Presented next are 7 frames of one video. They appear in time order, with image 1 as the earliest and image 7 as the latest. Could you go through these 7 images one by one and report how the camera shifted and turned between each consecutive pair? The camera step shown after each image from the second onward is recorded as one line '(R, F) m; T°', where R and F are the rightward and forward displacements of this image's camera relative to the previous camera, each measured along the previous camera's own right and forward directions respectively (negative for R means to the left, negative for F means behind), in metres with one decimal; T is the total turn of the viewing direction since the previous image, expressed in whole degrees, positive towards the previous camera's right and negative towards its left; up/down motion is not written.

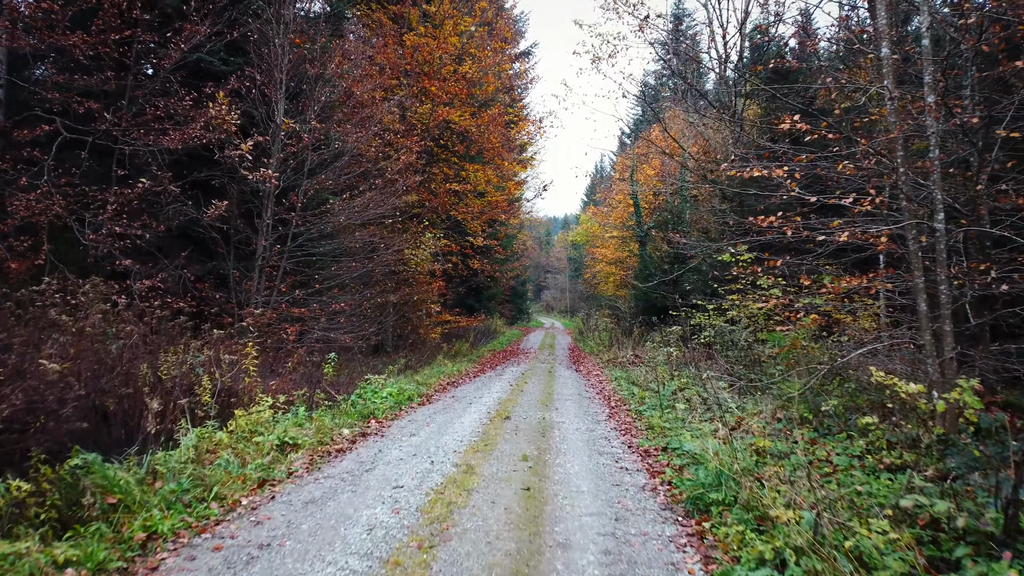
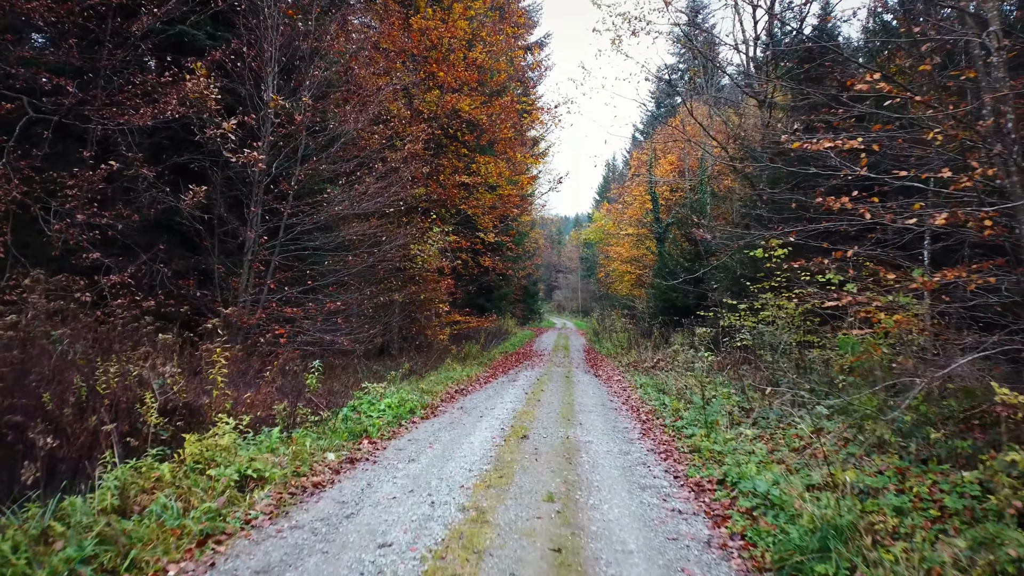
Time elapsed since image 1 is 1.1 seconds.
(-0.1, +1.1) m; -1°
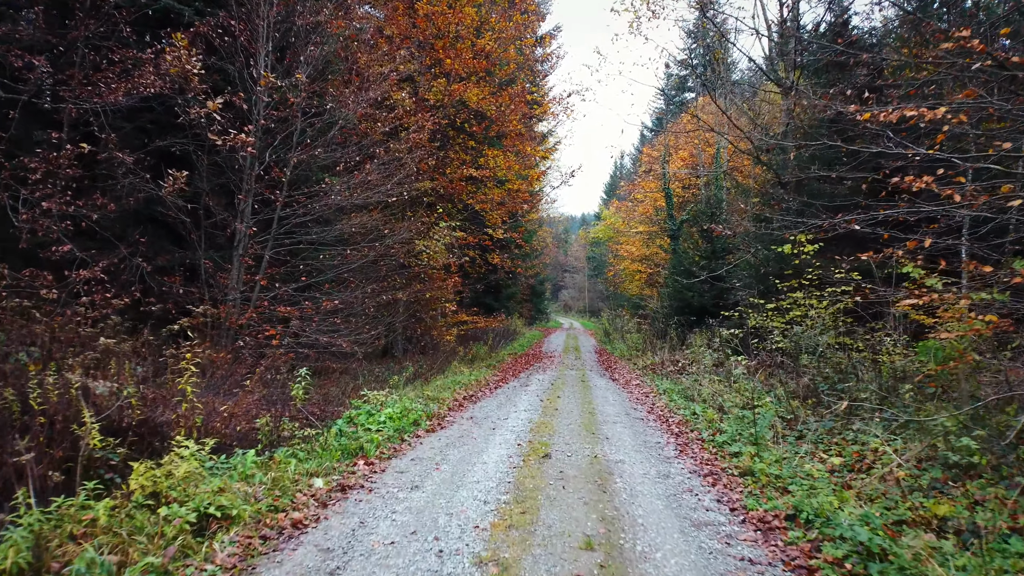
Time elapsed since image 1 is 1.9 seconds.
(-0.1, +0.9) m; 0°
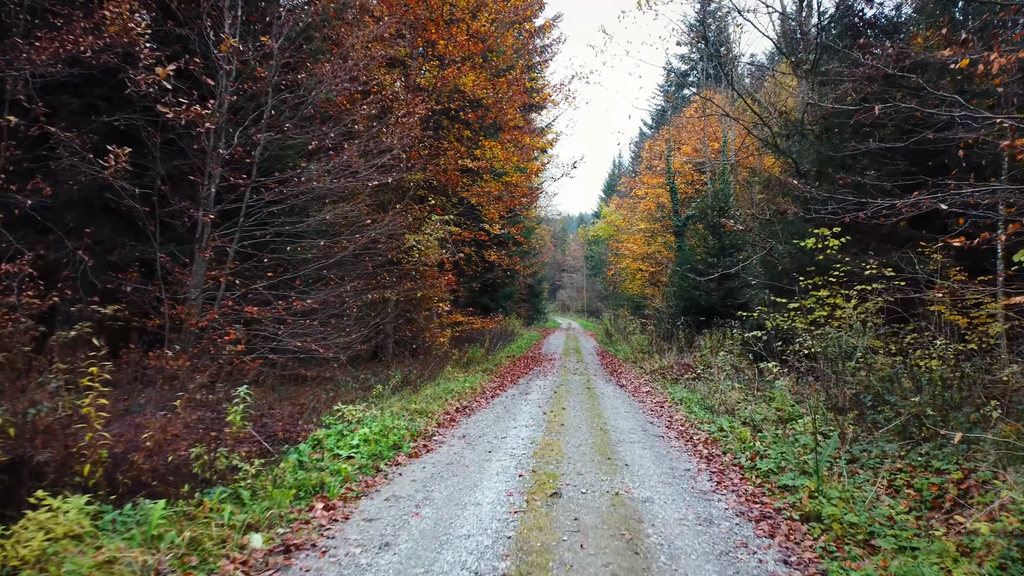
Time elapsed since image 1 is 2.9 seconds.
(0.0, +1.1) m; 0°
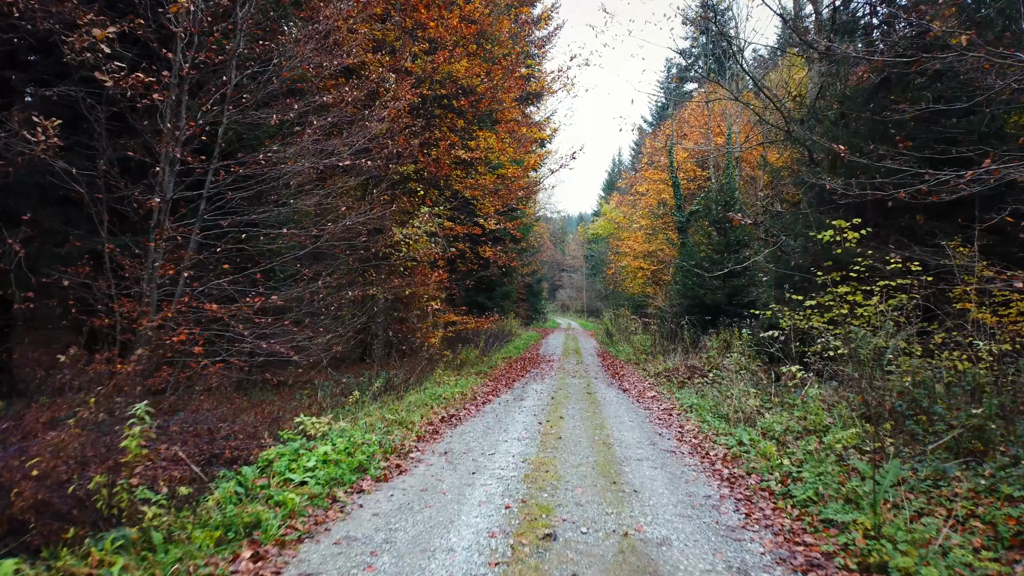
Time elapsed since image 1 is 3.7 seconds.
(+0.1, +0.9) m; 0°
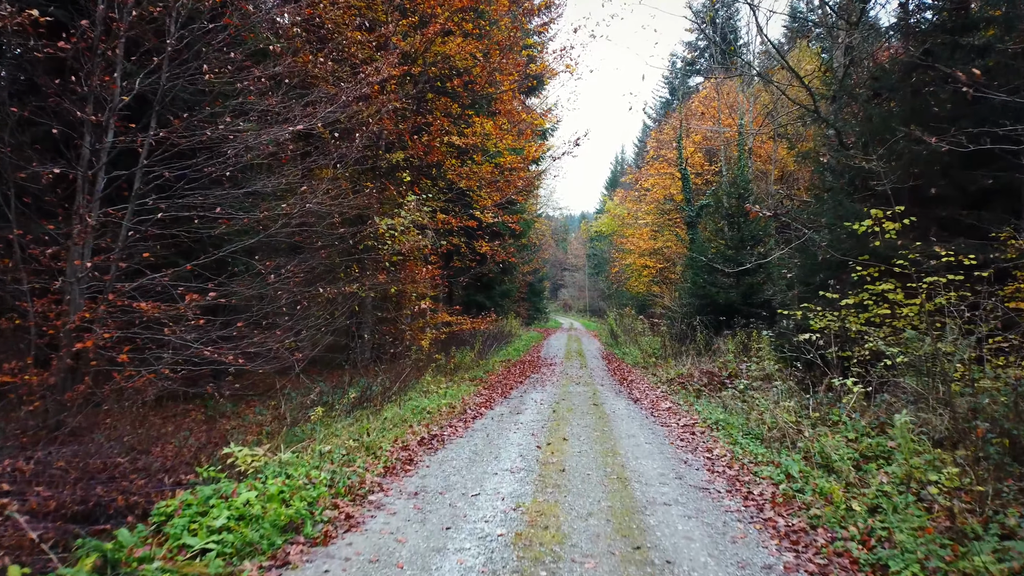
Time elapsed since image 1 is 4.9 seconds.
(+0.1, +1.2) m; 0°
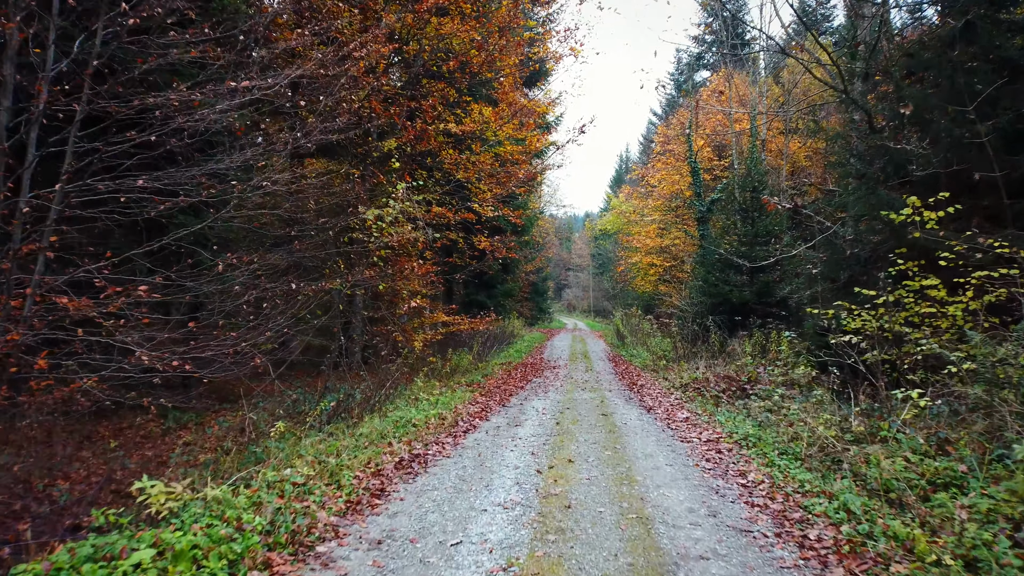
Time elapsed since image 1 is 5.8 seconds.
(+0.1, +1.0) m; 0°
